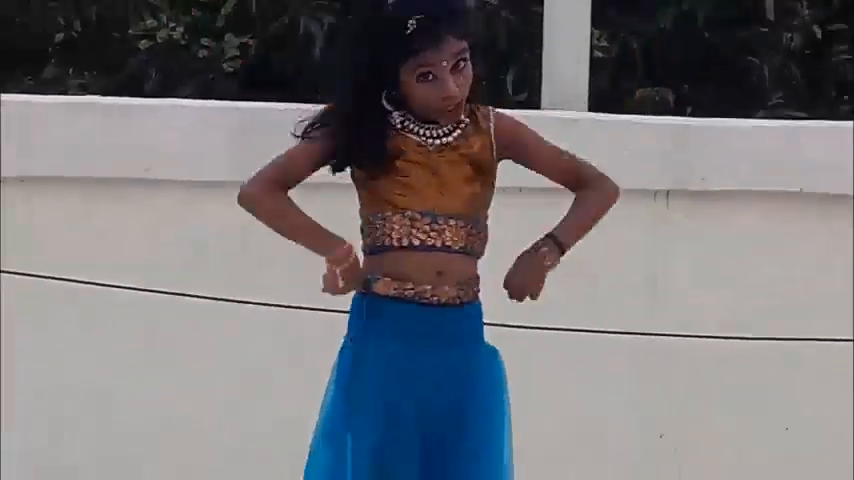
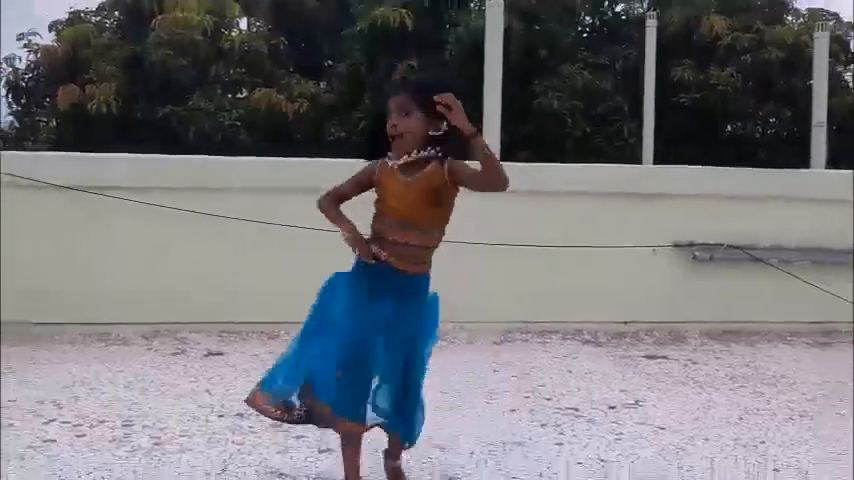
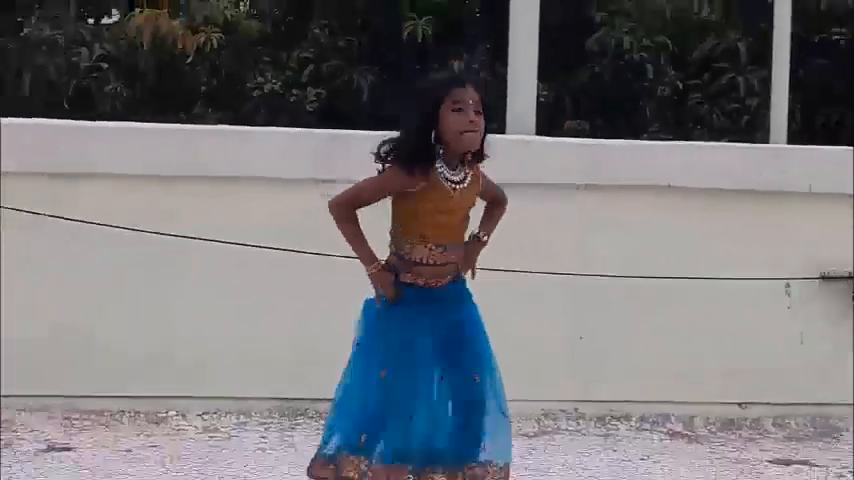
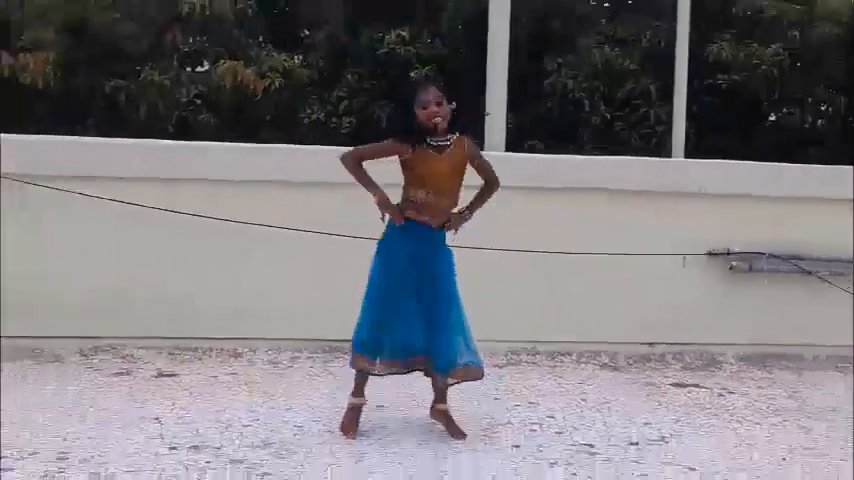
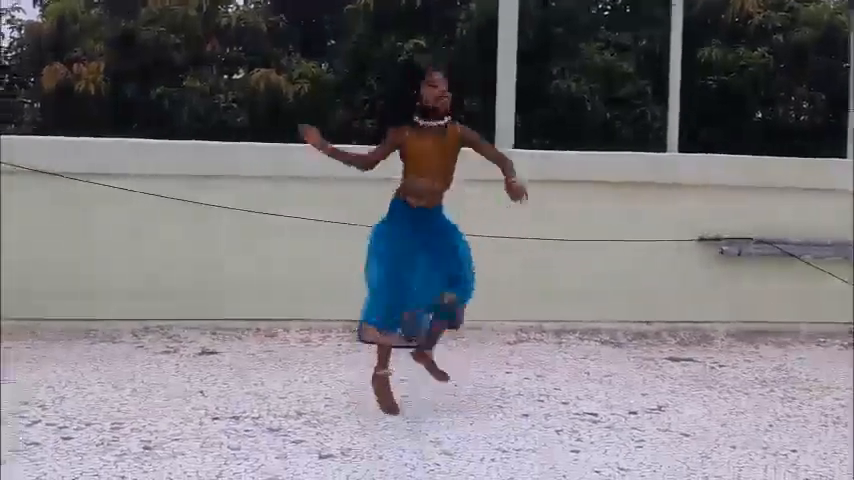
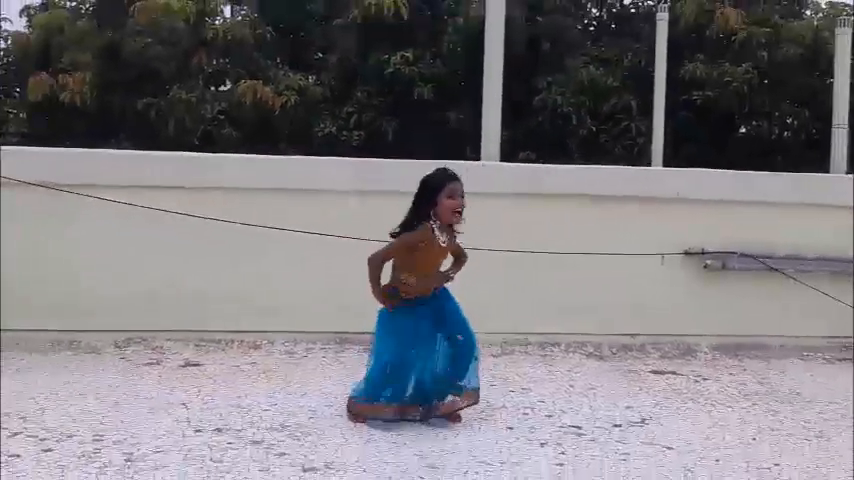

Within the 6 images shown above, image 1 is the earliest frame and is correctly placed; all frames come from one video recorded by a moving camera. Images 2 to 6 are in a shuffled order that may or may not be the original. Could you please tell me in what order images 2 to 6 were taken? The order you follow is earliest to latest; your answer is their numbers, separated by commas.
3, 4, 6, 5, 2
